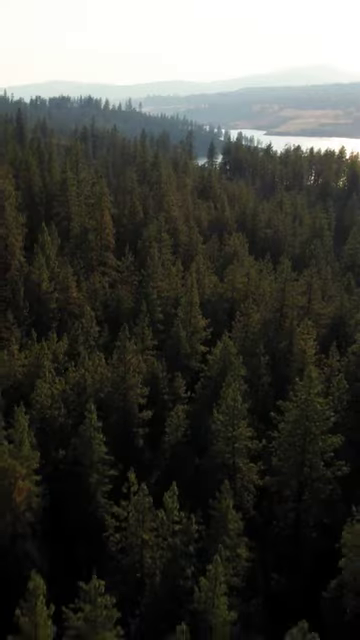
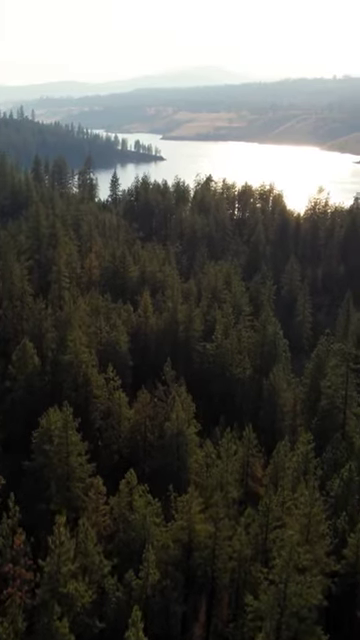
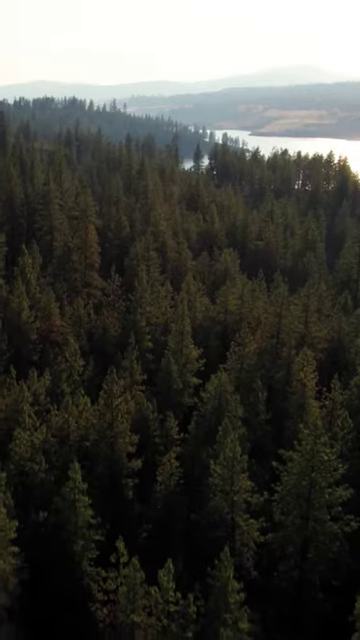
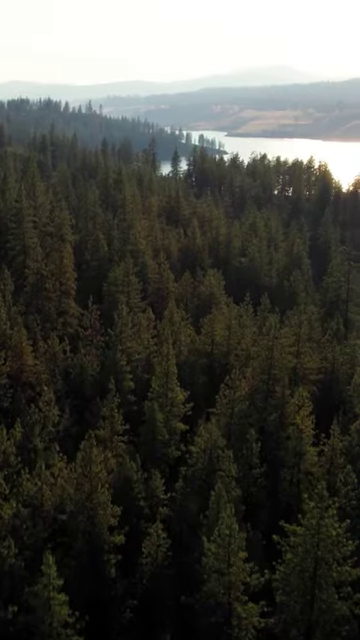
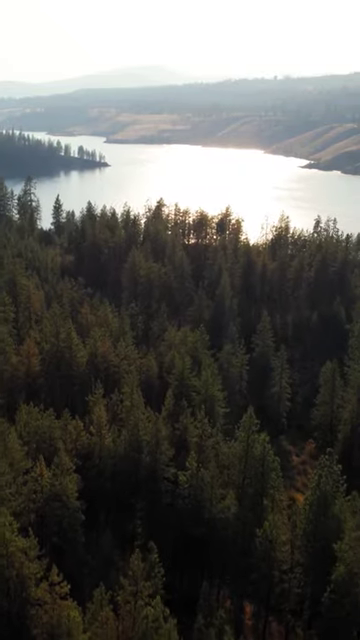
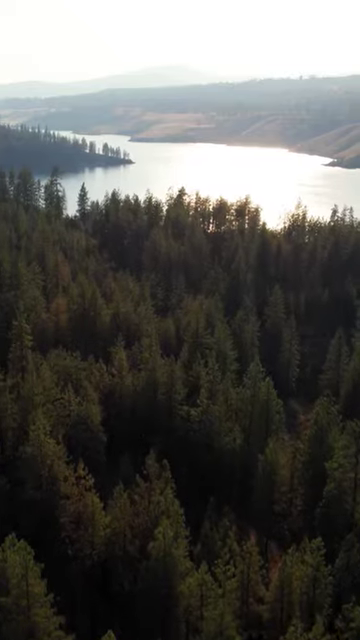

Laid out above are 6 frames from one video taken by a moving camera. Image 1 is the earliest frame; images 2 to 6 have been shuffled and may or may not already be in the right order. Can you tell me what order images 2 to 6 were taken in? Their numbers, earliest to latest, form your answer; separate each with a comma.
3, 4, 2, 6, 5
